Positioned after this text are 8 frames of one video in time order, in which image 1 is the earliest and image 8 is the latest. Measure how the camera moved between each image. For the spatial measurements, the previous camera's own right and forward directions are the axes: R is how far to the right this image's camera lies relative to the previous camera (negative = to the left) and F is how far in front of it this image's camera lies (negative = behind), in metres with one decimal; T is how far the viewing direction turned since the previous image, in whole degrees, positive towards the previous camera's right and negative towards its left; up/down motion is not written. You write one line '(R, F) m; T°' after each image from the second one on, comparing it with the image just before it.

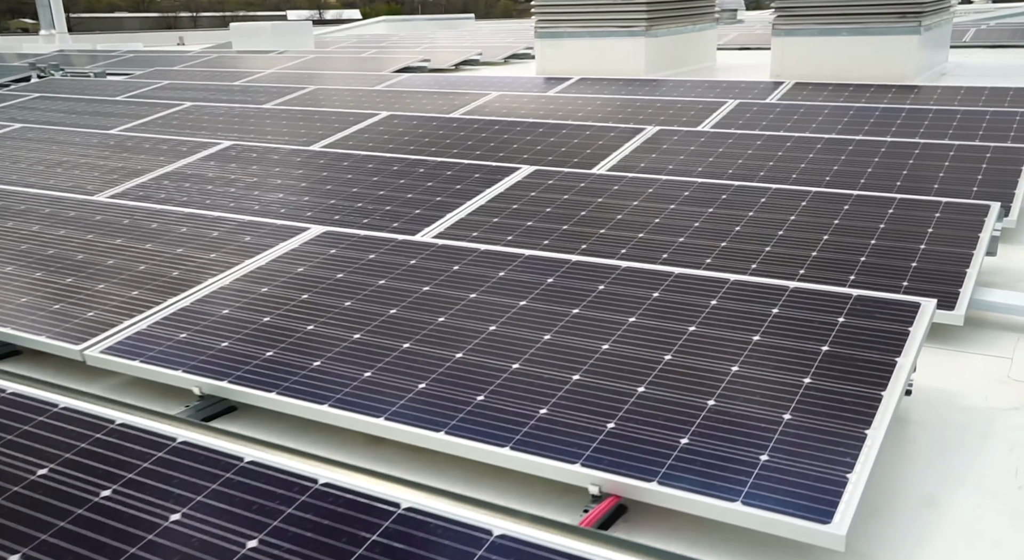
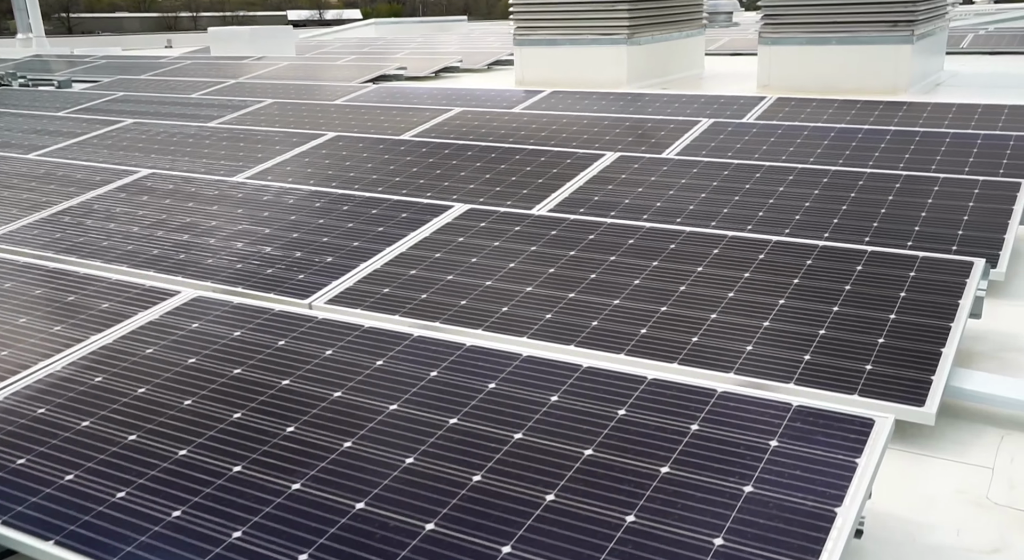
(+0.8, +1.3) m; 0°
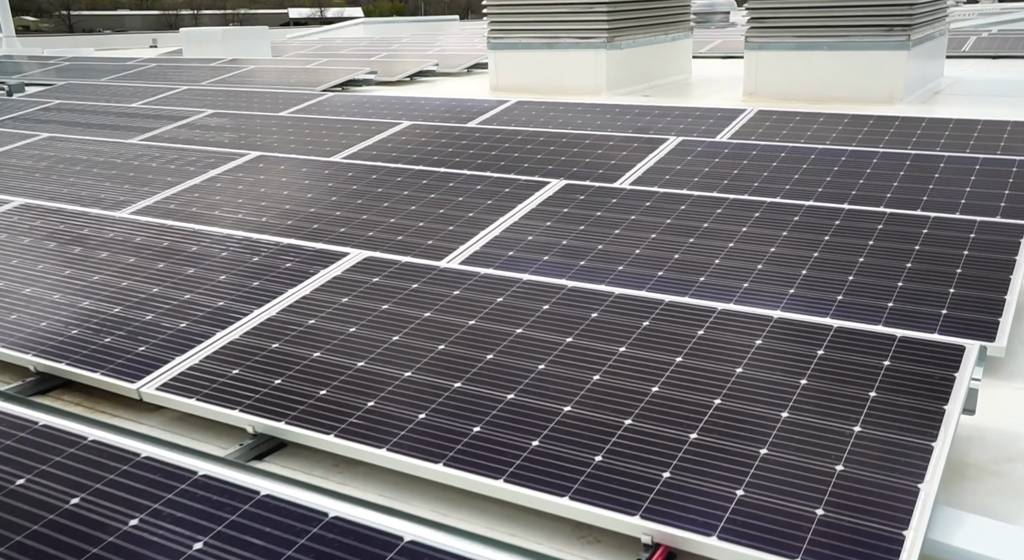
(+1.0, +1.8) m; 0°
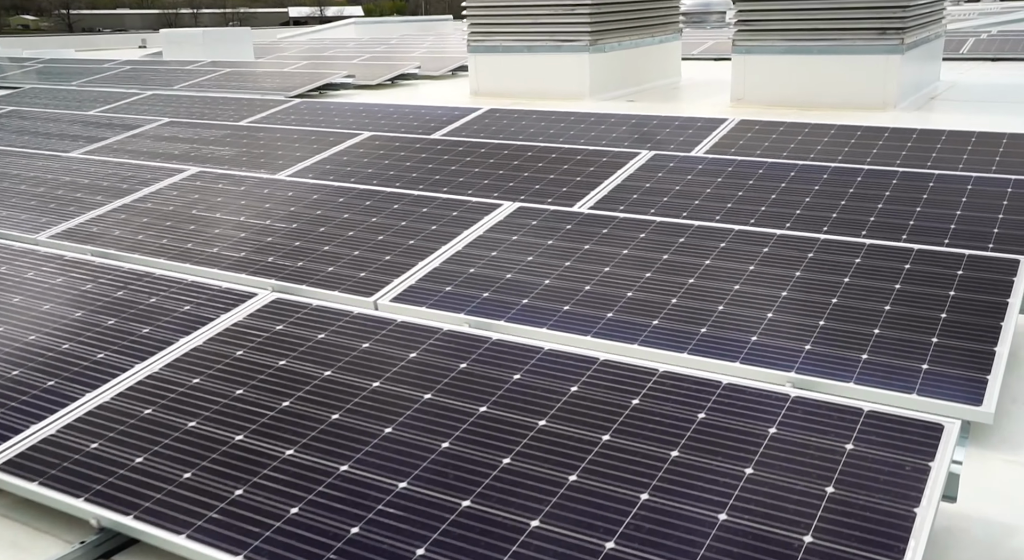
(+0.6, +1.1) m; 0°
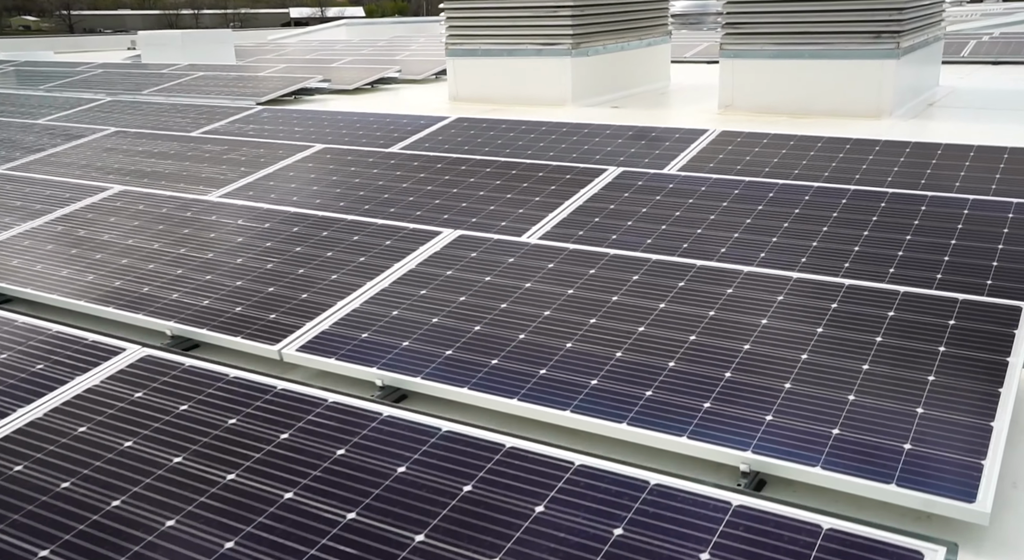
(+0.7, +1.3) m; 0°
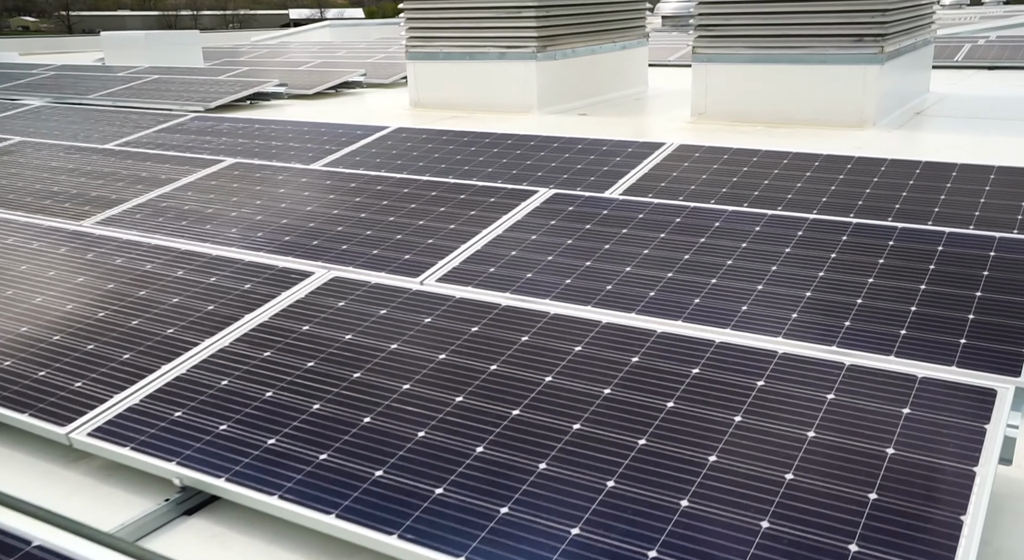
(+1.1, +1.7) m; 0°
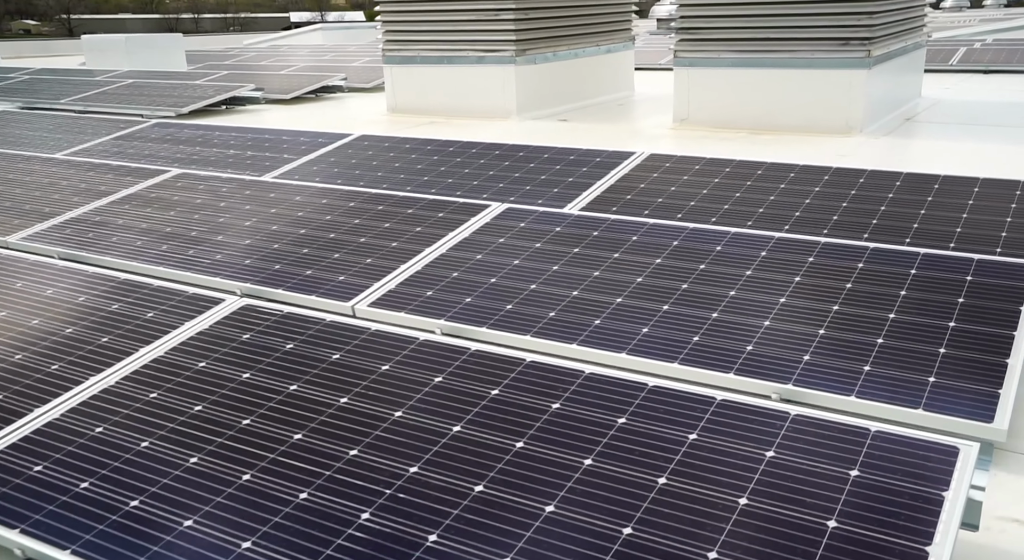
(+0.6, +0.8) m; 0°
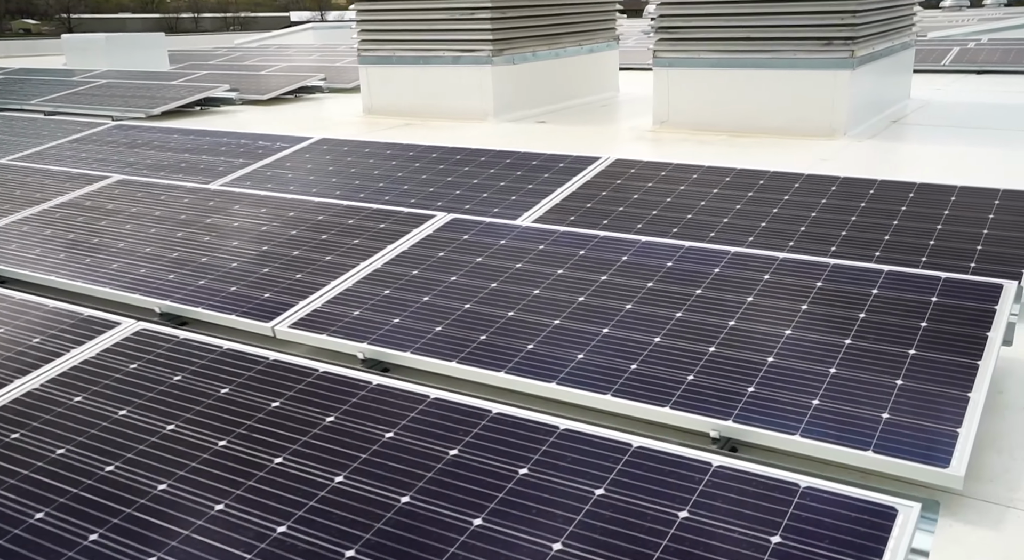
(+0.6, +0.7) m; 0°
